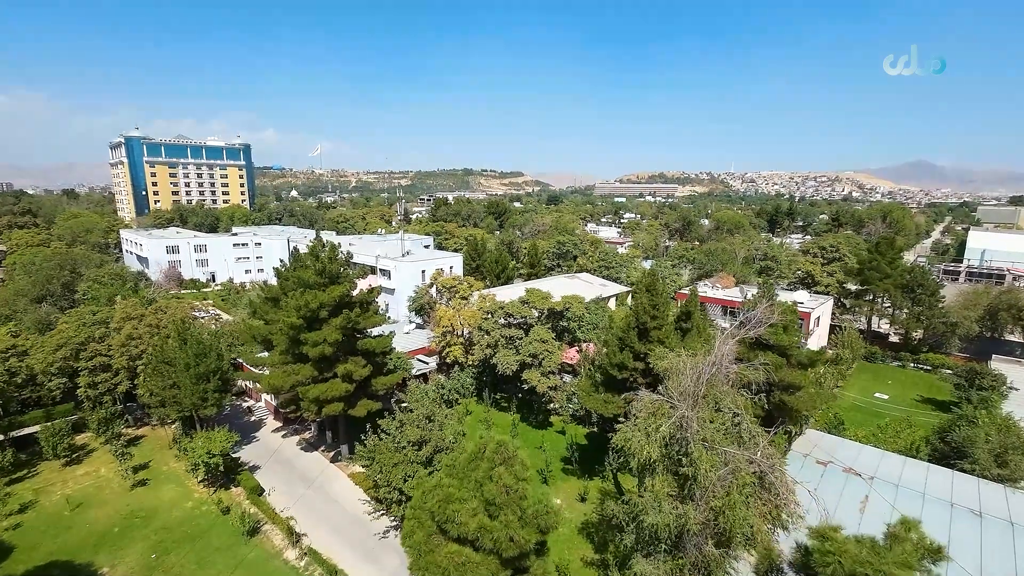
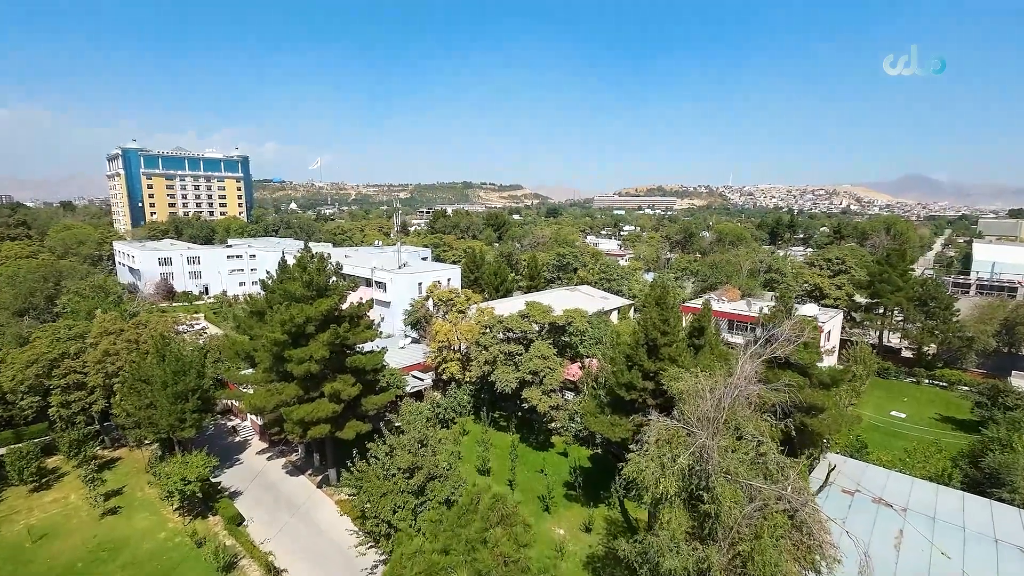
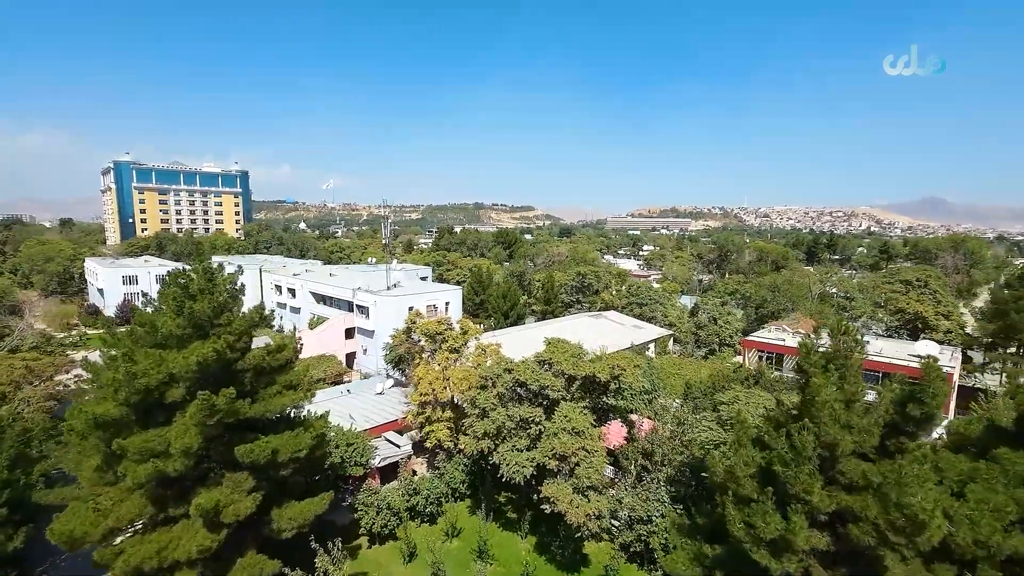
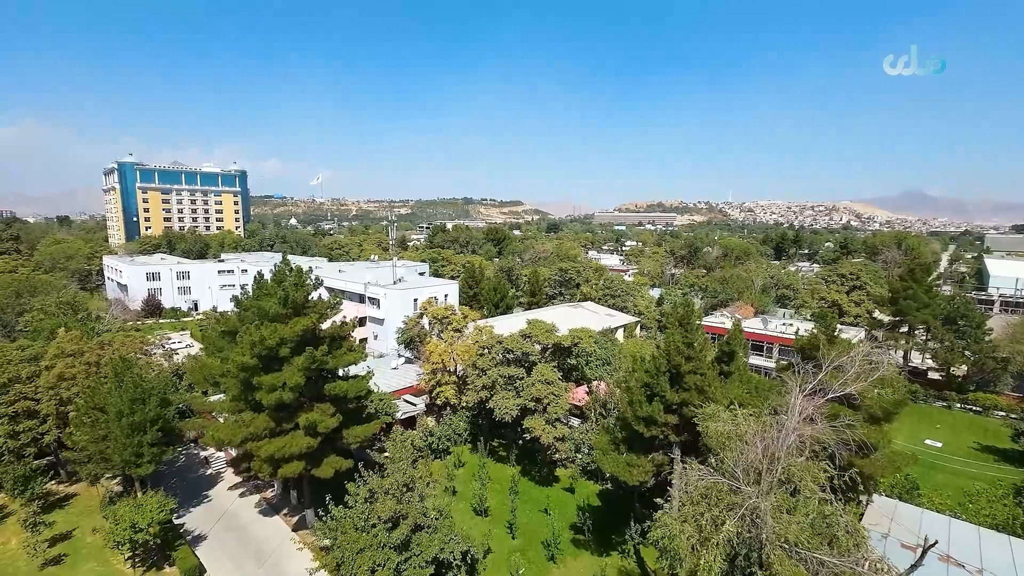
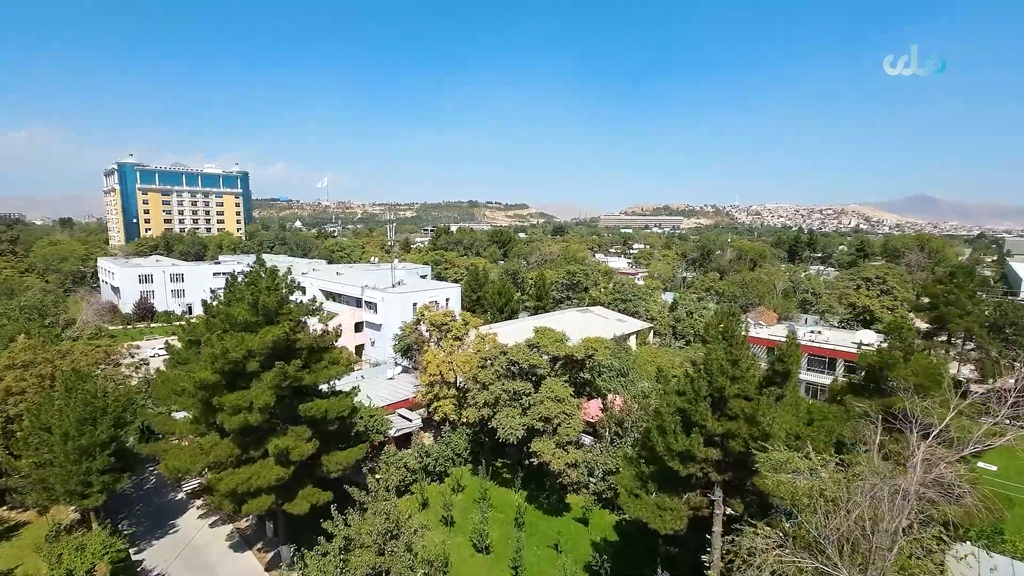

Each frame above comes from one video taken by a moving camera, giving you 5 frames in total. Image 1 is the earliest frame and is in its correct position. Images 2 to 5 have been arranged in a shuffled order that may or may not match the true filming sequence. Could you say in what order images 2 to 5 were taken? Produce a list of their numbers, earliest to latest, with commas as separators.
2, 4, 5, 3
